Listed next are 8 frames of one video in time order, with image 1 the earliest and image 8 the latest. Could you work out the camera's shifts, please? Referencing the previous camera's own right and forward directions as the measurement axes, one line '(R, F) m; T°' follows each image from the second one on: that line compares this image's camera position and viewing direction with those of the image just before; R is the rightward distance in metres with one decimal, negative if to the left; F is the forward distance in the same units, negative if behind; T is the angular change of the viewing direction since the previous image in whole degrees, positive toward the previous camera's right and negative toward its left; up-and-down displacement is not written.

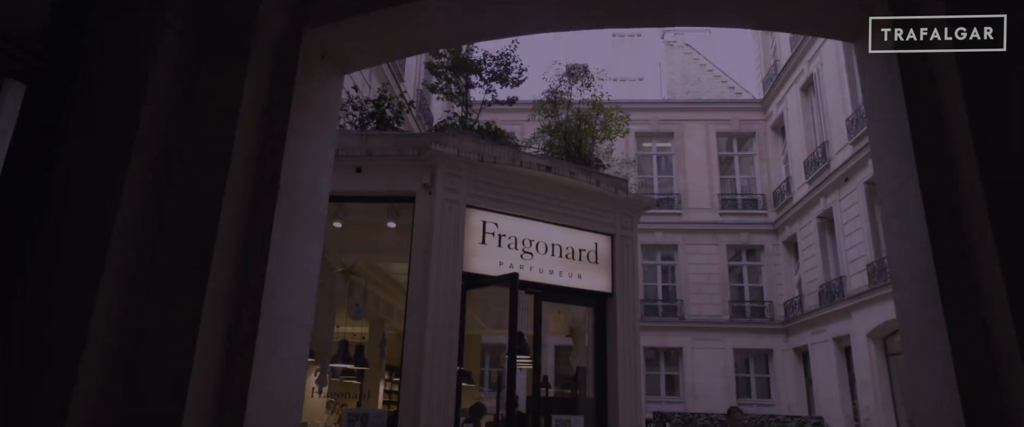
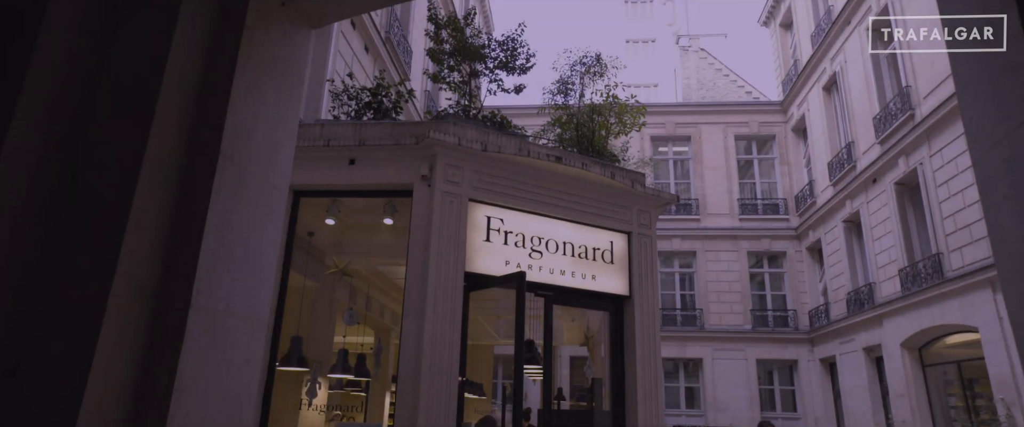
(+0.1, +0.7) m; -1°
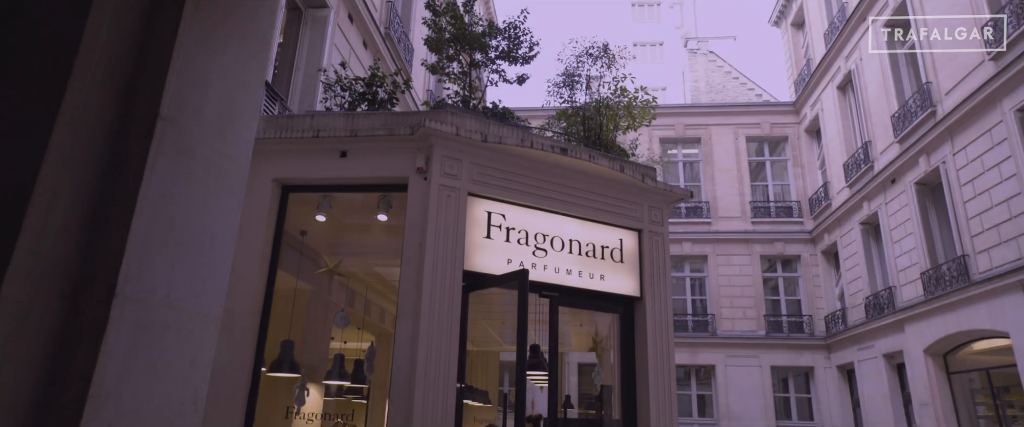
(+0.1, +0.5) m; -1°
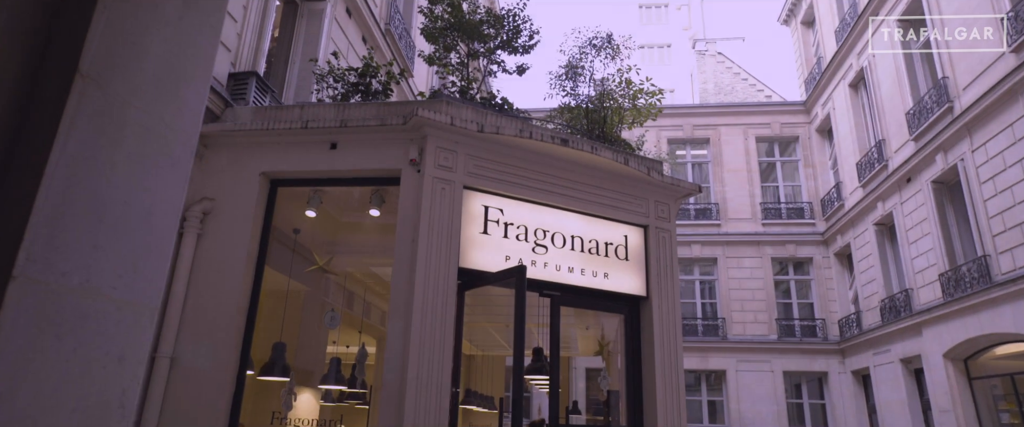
(+0.1, +0.4) m; -1°
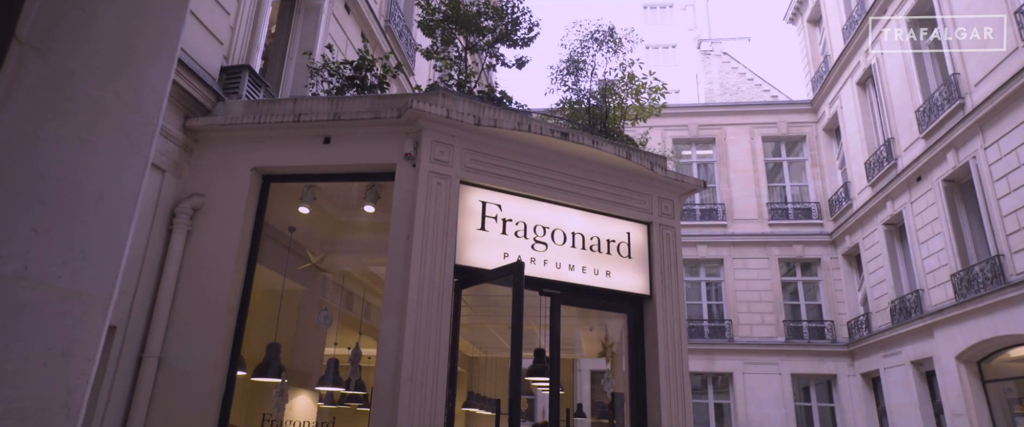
(+0.1, +0.2) m; 0°
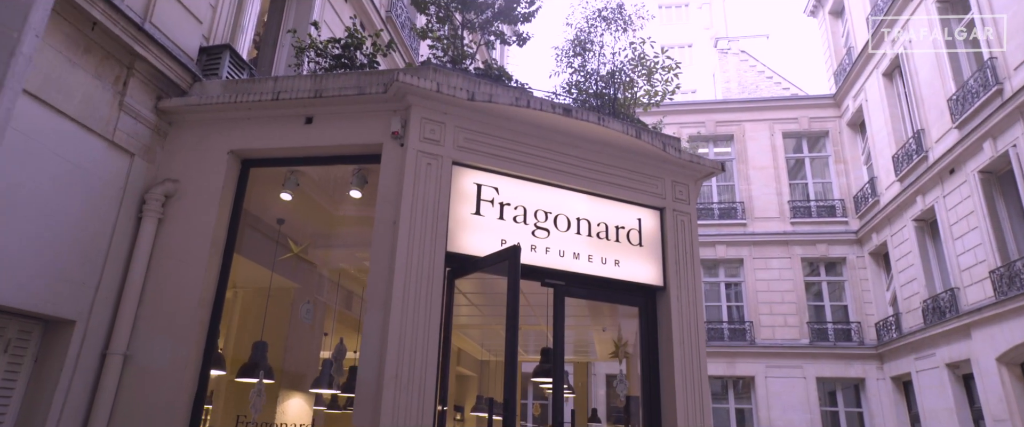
(+0.2, +0.6) m; -1°
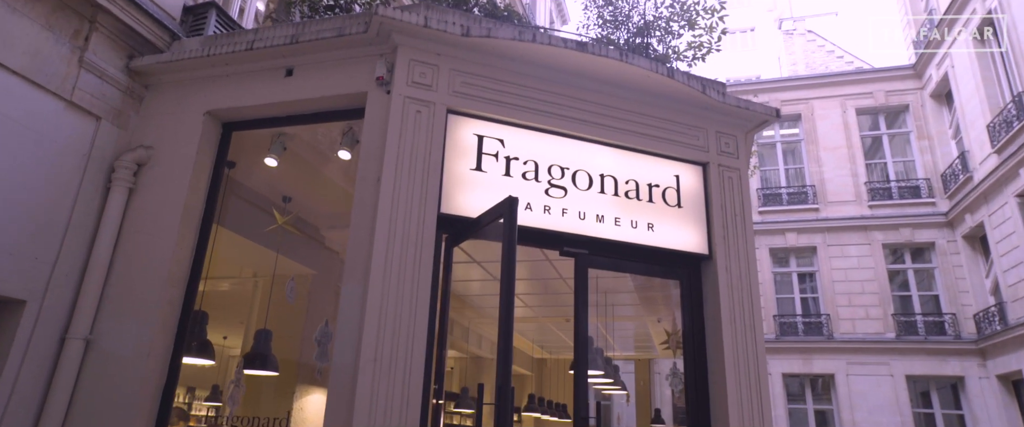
(+0.4, +0.9) m; -6°
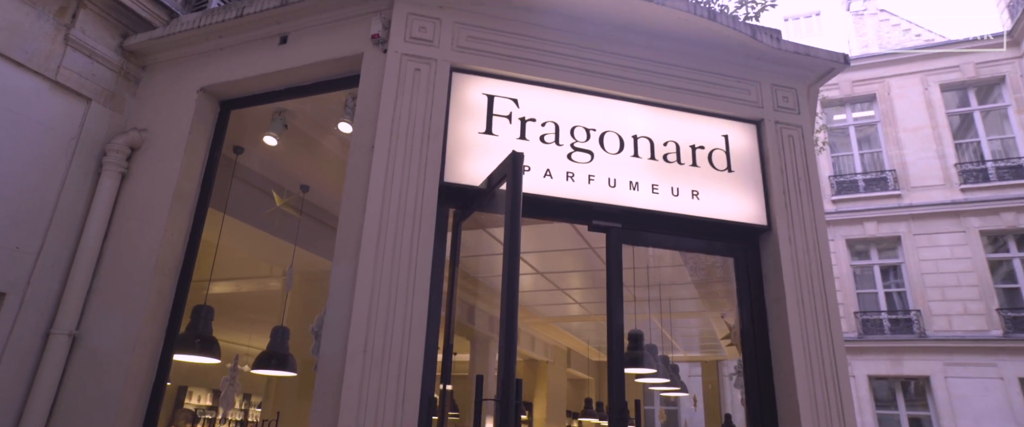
(+0.3, +0.7) m; -6°
